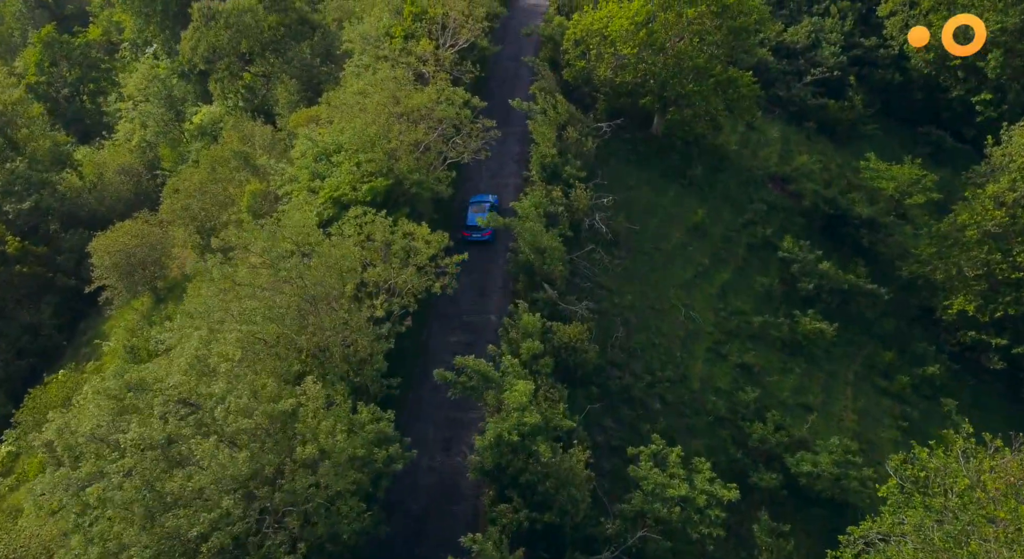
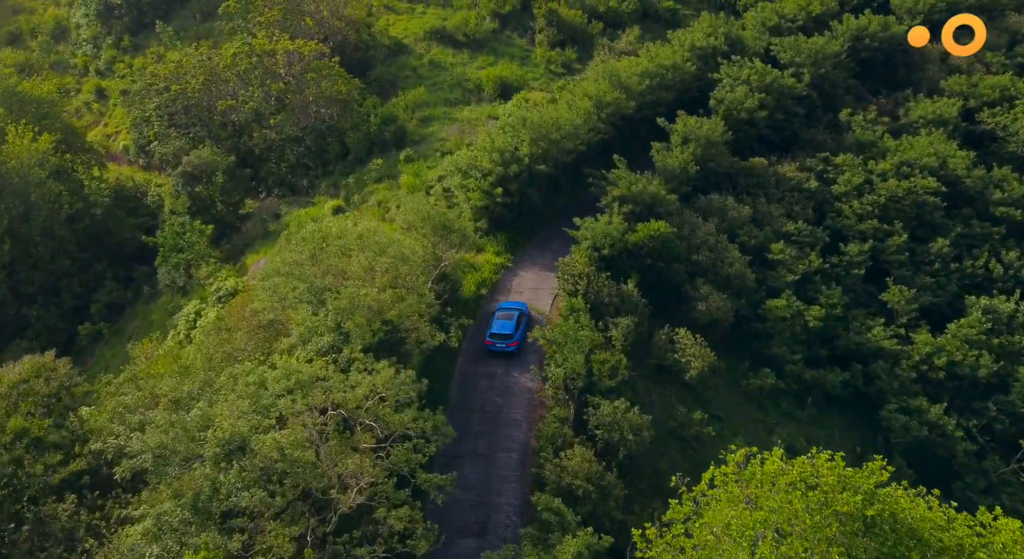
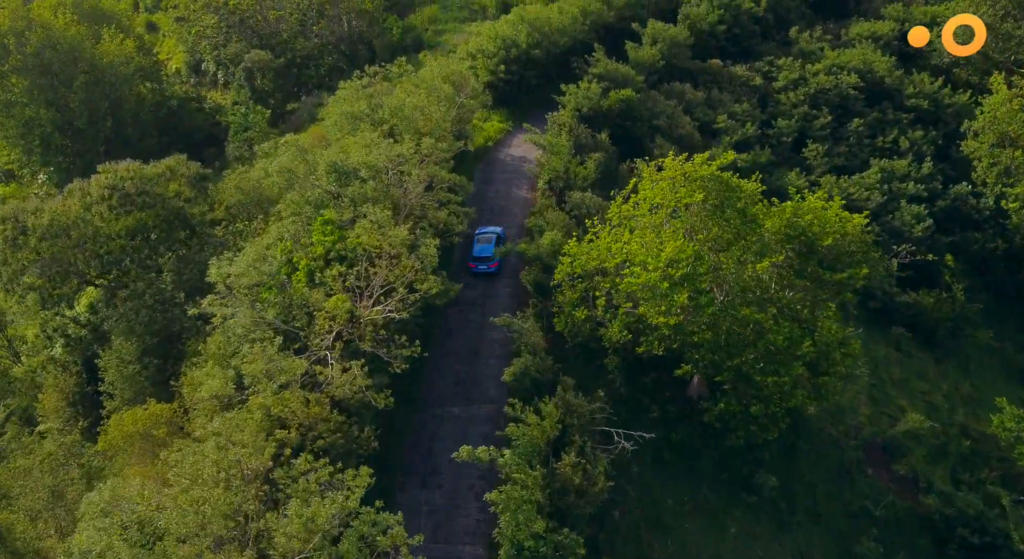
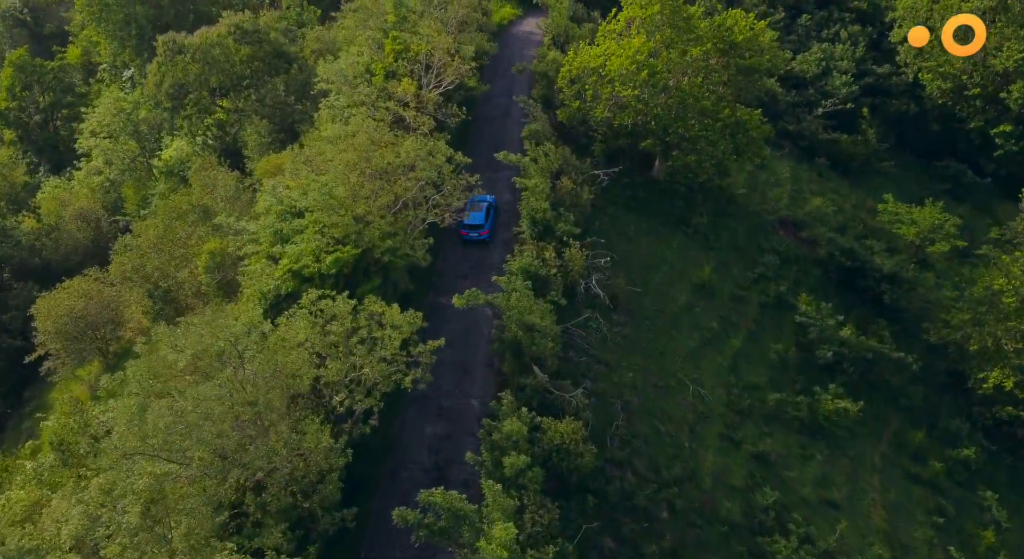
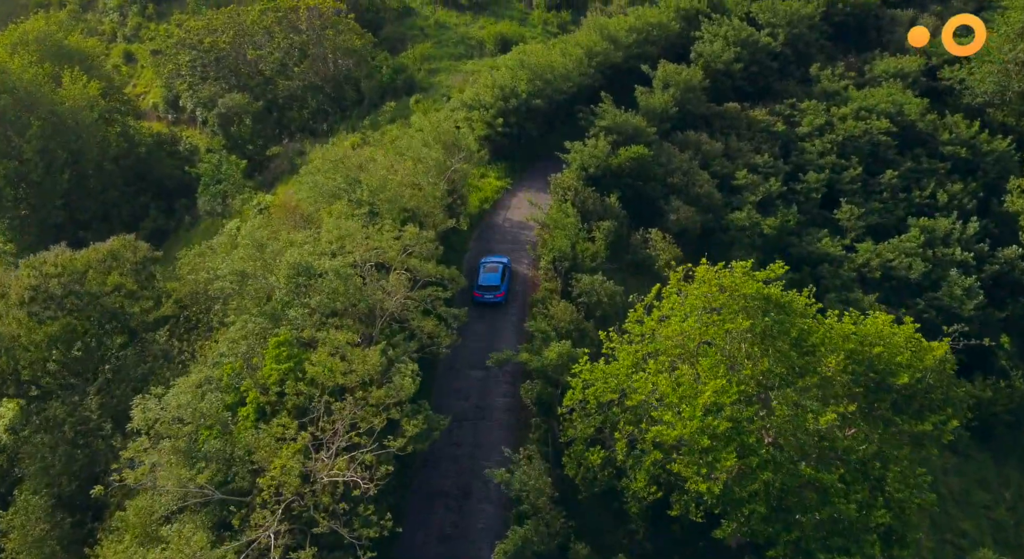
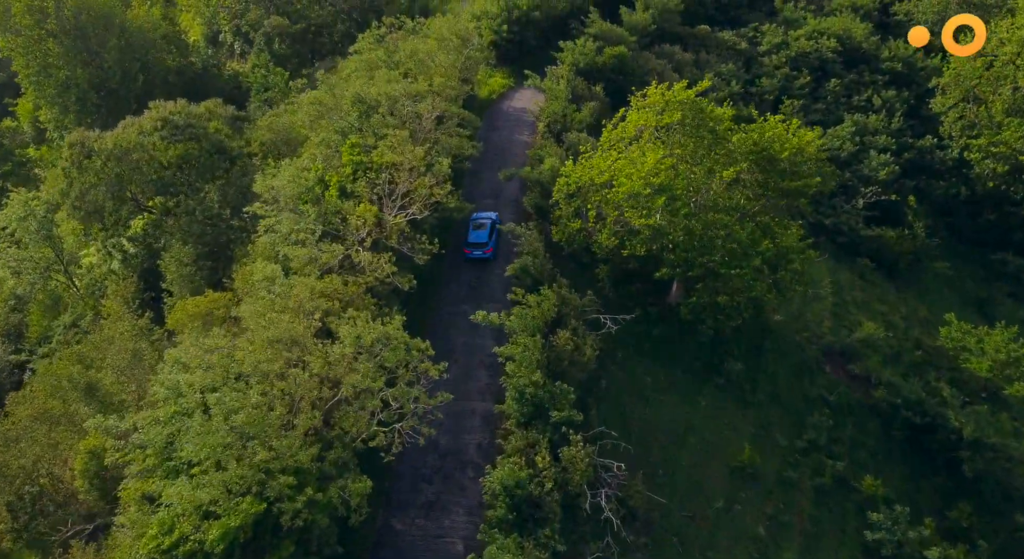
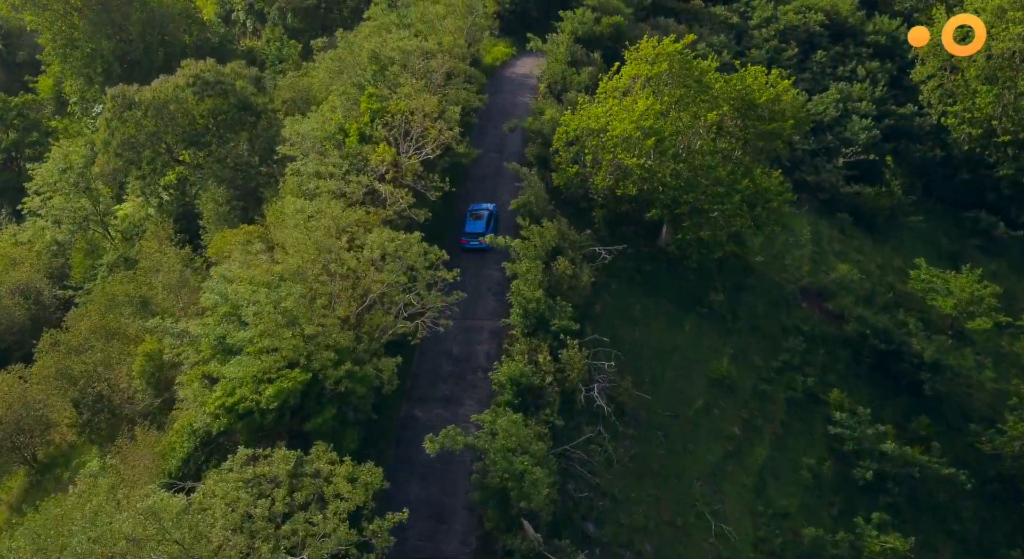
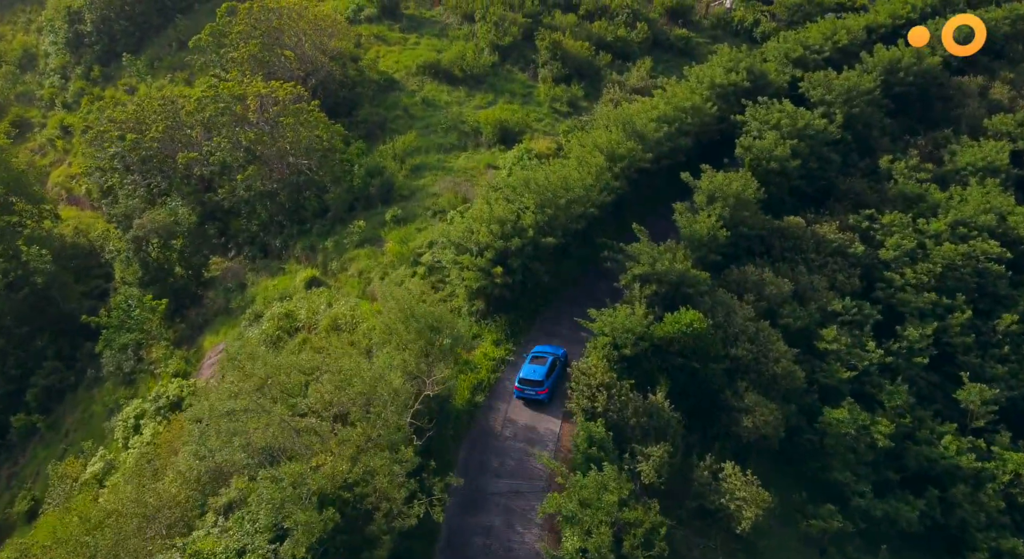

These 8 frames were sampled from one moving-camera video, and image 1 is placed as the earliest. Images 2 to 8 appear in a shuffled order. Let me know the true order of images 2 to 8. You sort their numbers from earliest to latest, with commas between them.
4, 7, 6, 3, 5, 2, 8
